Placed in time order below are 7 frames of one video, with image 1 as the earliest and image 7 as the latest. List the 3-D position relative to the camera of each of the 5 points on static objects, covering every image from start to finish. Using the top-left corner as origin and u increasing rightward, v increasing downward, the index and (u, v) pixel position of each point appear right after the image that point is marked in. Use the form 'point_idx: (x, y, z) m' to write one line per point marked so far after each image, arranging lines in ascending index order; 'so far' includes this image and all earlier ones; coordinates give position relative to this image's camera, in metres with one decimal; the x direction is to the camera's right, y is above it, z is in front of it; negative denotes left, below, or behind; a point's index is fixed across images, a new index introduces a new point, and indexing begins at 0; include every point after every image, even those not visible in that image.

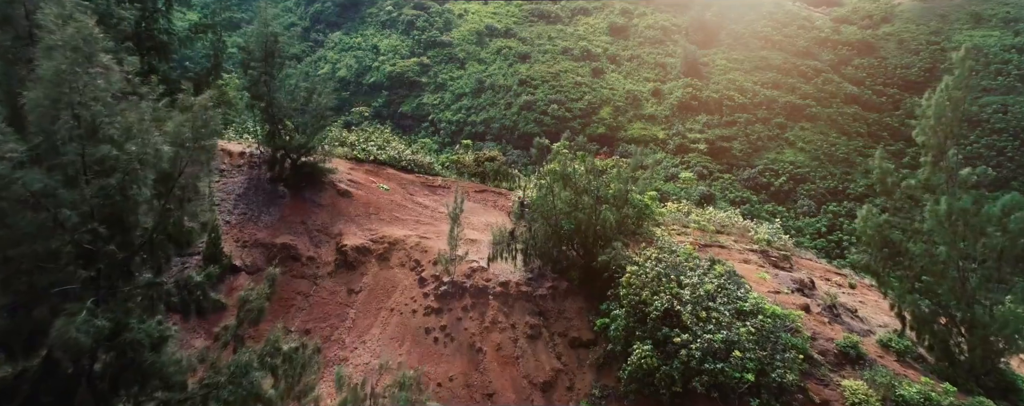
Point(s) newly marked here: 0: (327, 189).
0: (-5.1, +0.4, +13.9) m
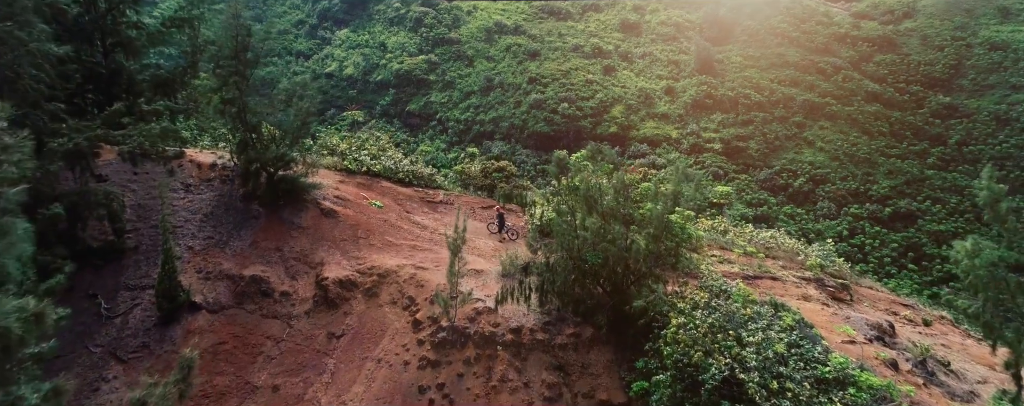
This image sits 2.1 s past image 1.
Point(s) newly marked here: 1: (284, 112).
0: (-4.8, -0.1, +11.9) m
1: (-5.5, +2.2, +12.2) m
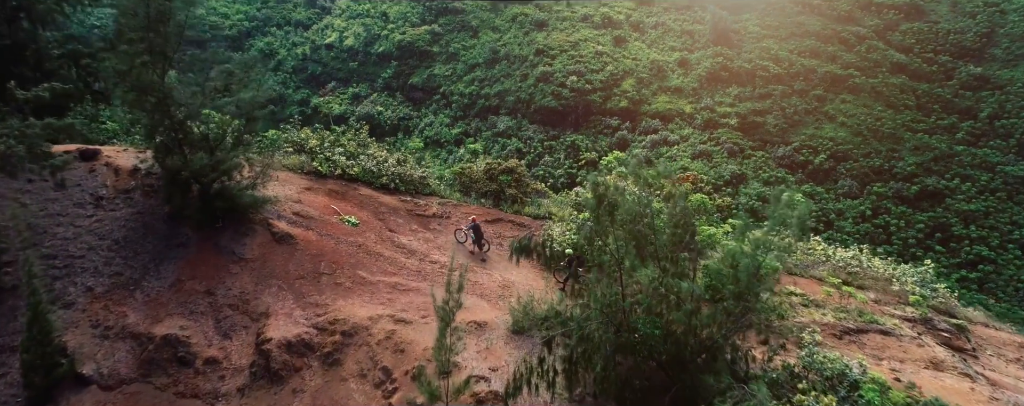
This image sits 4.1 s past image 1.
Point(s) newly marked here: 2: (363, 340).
0: (-4.5, -0.4, +9.0) m
1: (-5.3, +1.8, +9.2) m
2: (-2.2, -2.0, +7.5) m
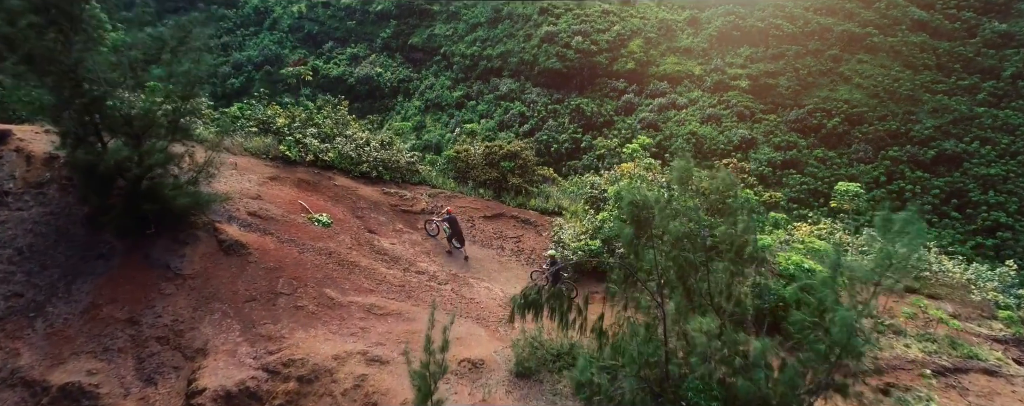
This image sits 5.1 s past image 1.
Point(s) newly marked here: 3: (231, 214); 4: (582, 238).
0: (-4.5, -0.5, +7.3) m
1: (-5.2, +1.8, +7.3) m
2: (-2.2, -2.1, +5.9) m
3: (-4.3, -0.2, +7.8) m
4: (+1.2, -0.7, +8.4) m
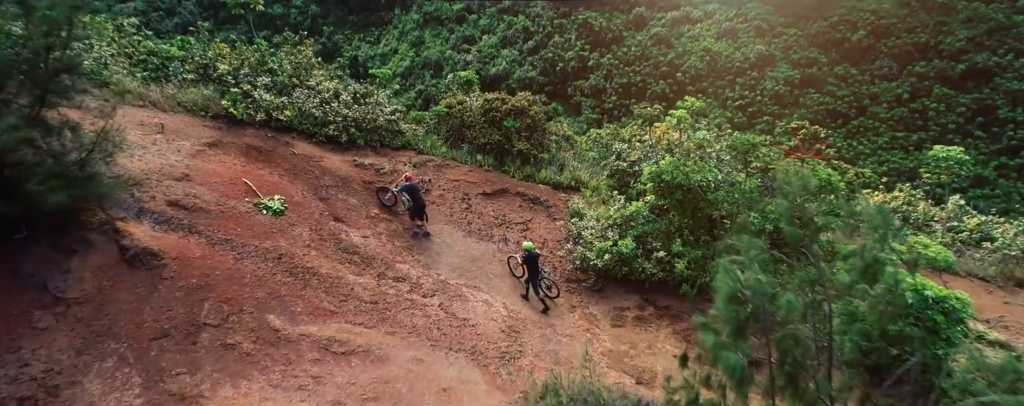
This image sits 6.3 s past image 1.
0: (-4.4, -0.4, +5.4) m
1: (-5.1, +1.9, +5.1) m
2: (-2.1, -2.3, +4.3) m
3: (-4.3, 0.0, +5.8) m
4: (+1.3, -0.4, +6.6) m
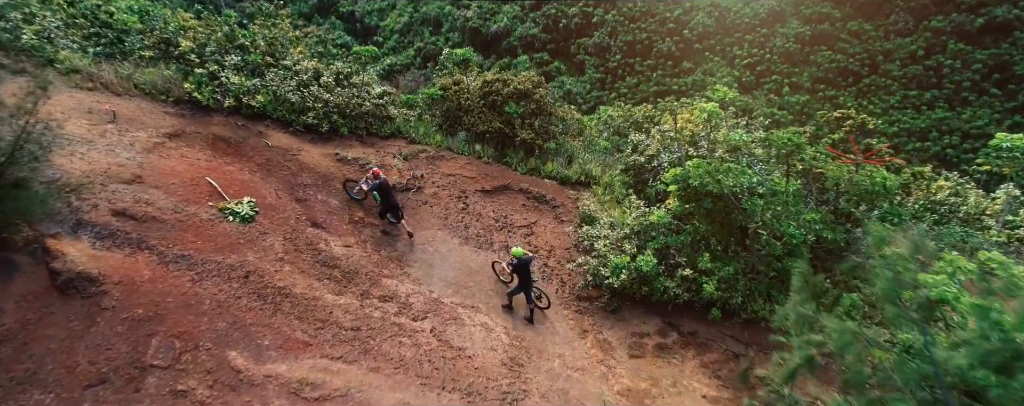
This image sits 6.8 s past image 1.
0: (-4.4, -0.5, +4.6) m
1: (-5.1, +1.7, +4.1) m
2: (-2.1, -2.5, +3.6) m
3: (-4.2, -0.1, +5.0) m
4: (+1.3, -0.5, +5.8) m
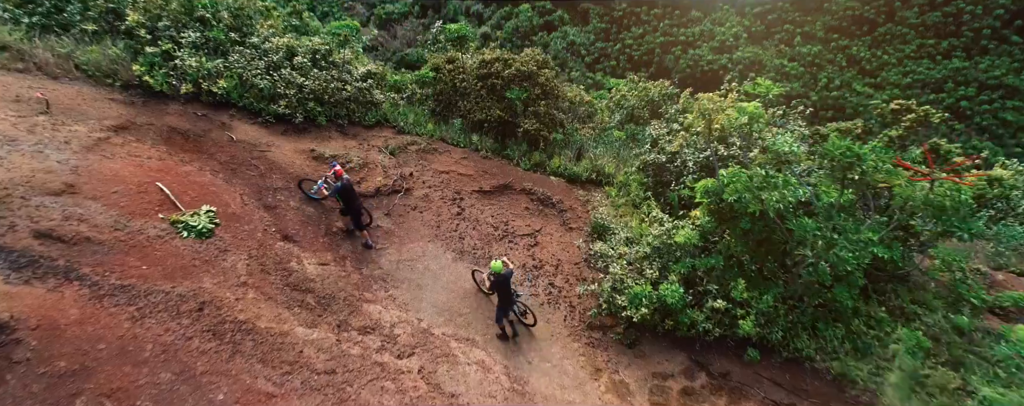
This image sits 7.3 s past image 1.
0: (-4.4, -0.7, +3.8) m
1: (-5.0, +1.5, +3.1) m
2: (-2.1, -2.8, +3.0) m
3: (-4.2, -0.3, +4.2) m
4: (+1.3, -0.6, +5.0) m
